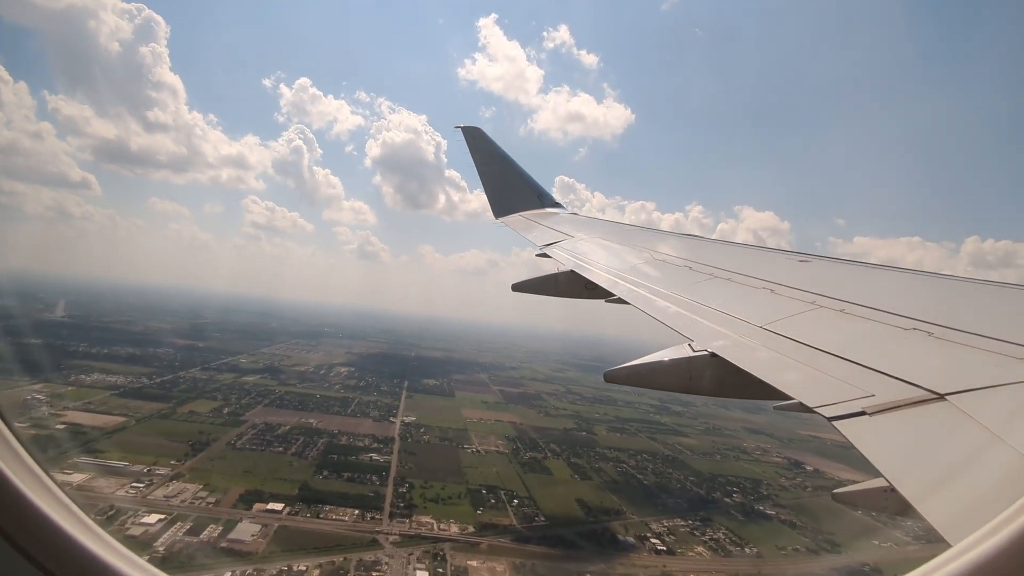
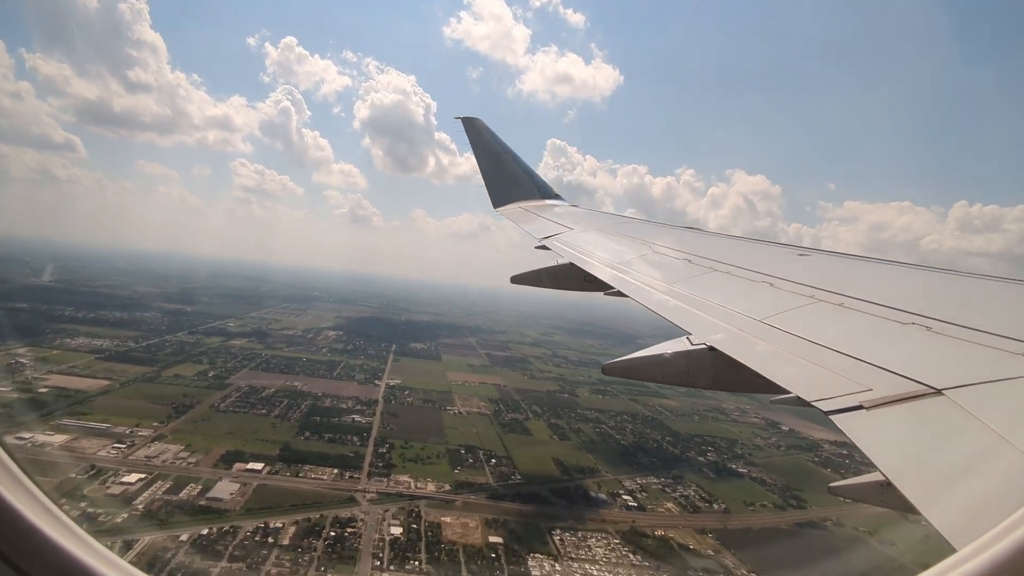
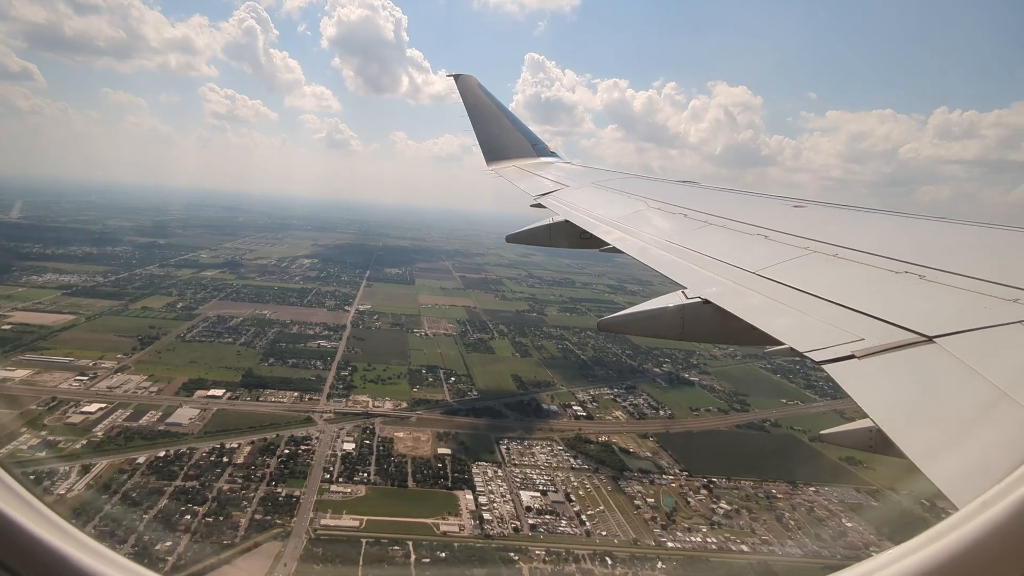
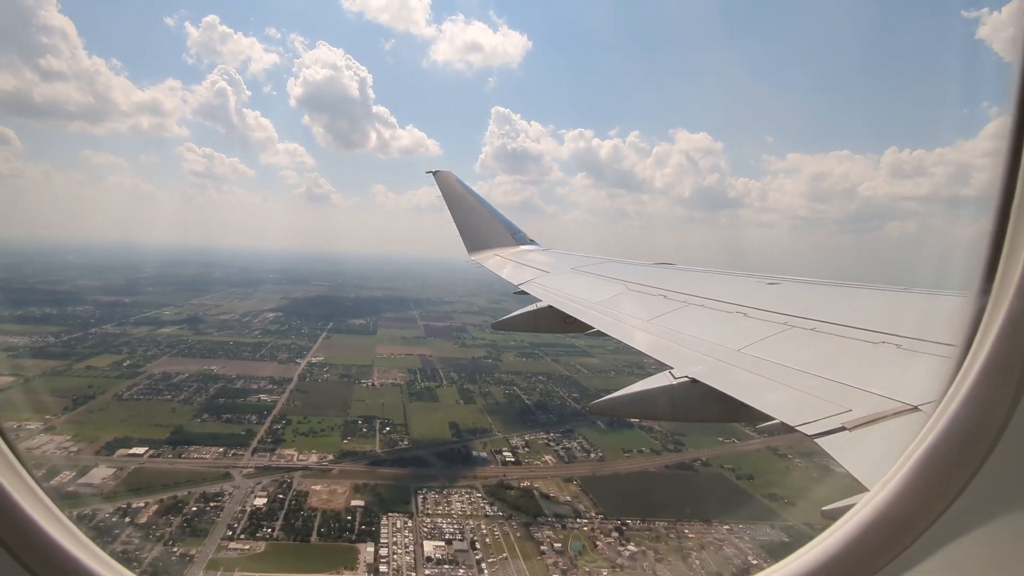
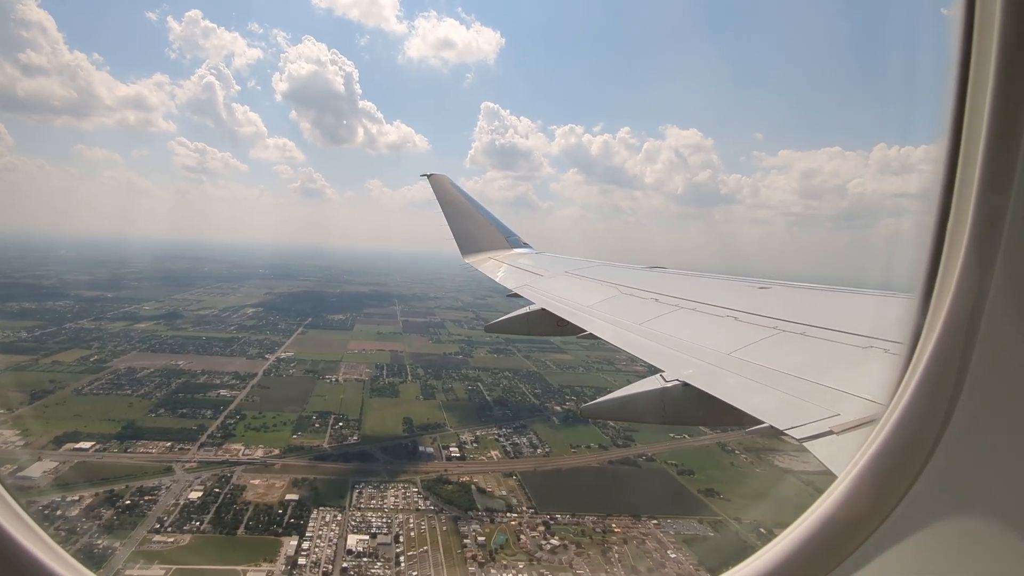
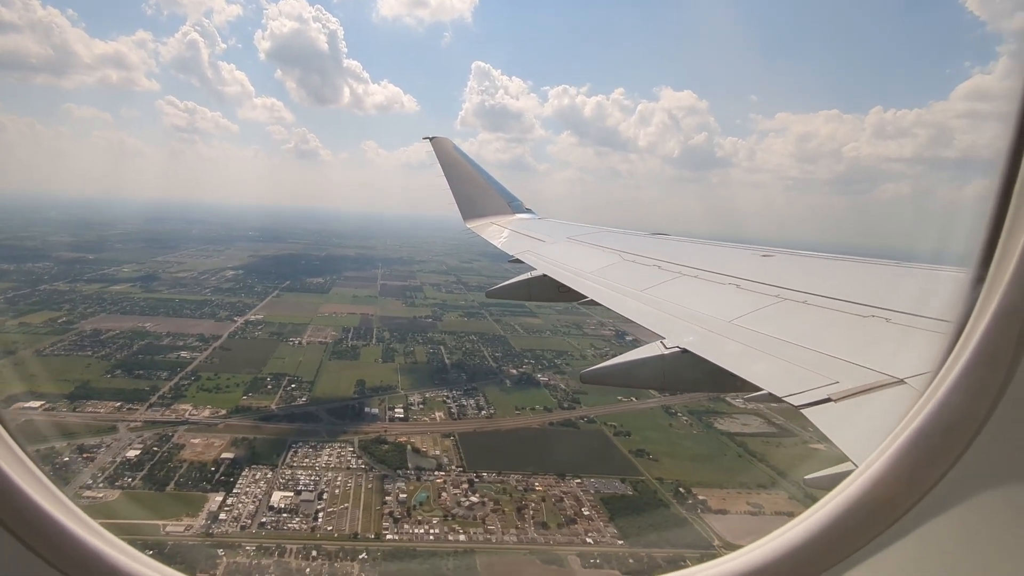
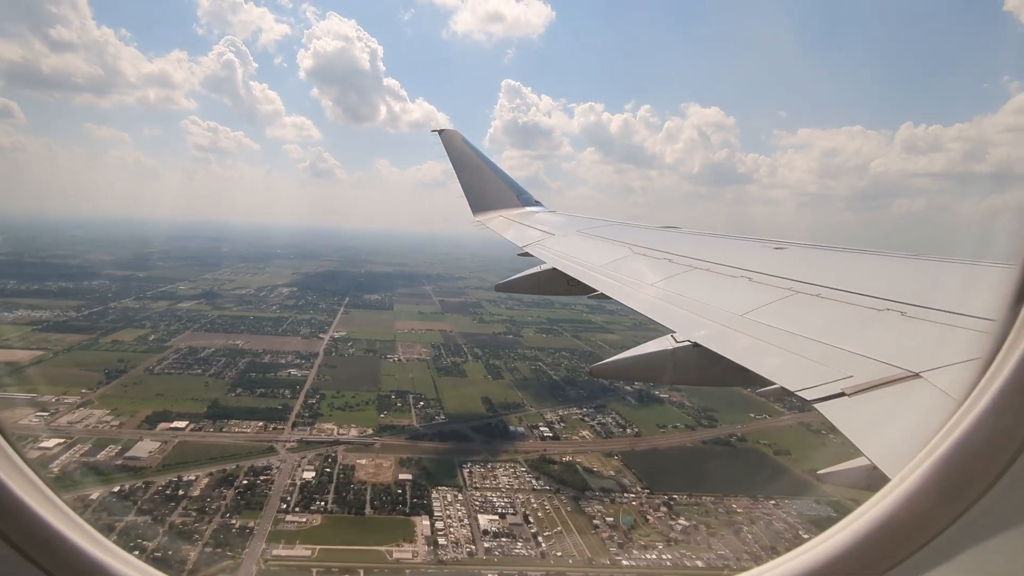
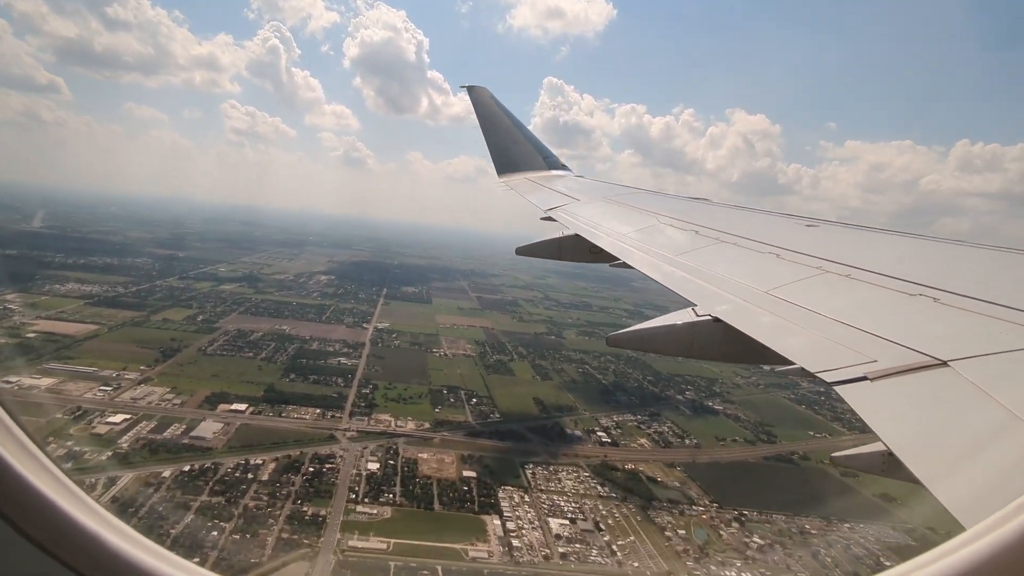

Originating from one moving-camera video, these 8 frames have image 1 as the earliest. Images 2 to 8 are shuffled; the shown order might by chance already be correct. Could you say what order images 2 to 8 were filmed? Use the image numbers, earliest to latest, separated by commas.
2, 8, 3, 7, 4, 5, 6
